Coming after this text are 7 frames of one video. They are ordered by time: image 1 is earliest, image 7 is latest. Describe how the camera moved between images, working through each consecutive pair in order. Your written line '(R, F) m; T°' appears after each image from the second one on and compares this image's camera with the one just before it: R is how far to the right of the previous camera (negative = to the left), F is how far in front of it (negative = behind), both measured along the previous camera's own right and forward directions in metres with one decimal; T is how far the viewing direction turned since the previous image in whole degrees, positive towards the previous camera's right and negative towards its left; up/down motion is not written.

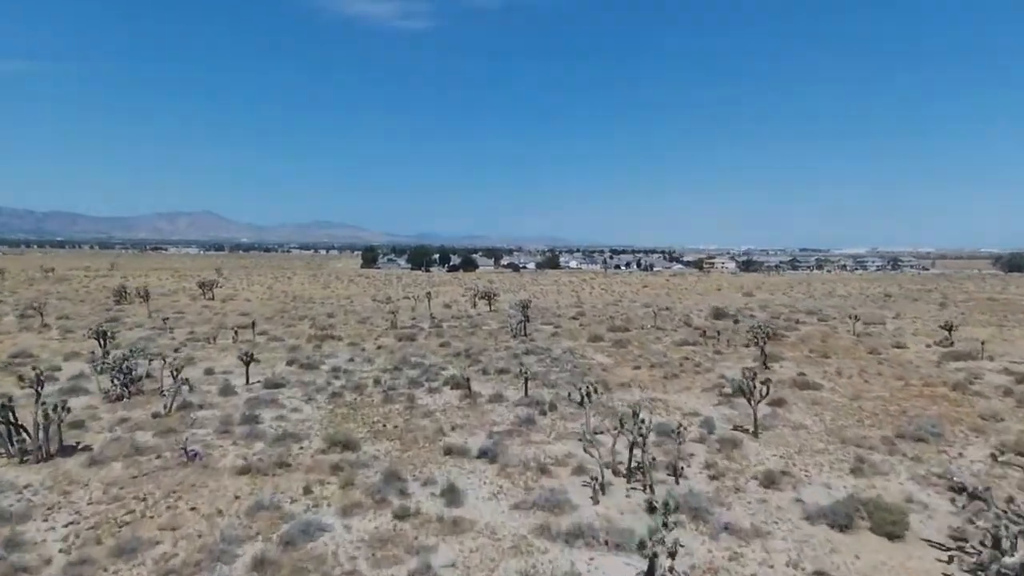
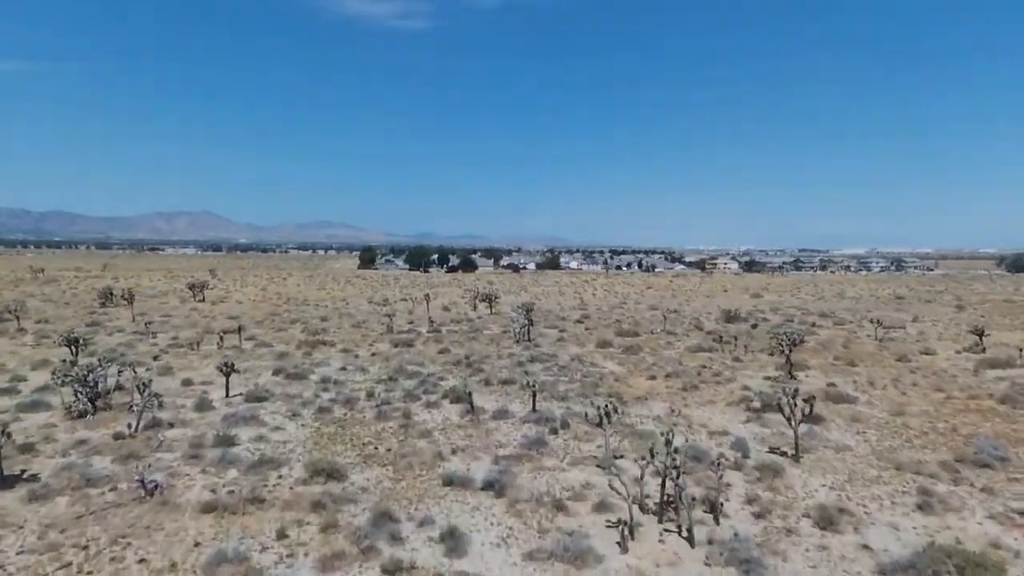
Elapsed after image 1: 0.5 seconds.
(-0.2, +2.3) m; 0°
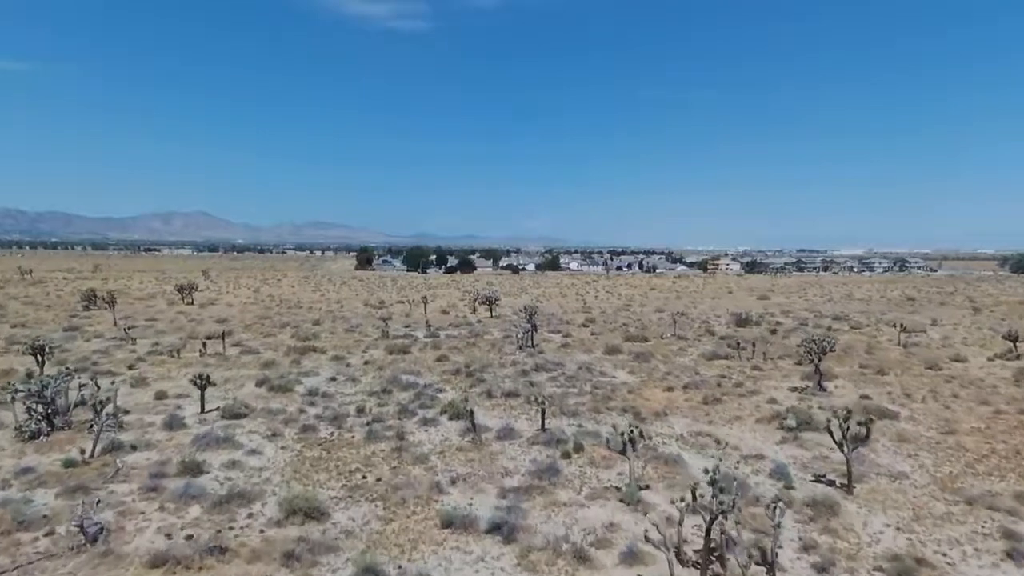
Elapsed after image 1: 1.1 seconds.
(-0.2, +2.3) m; 0°
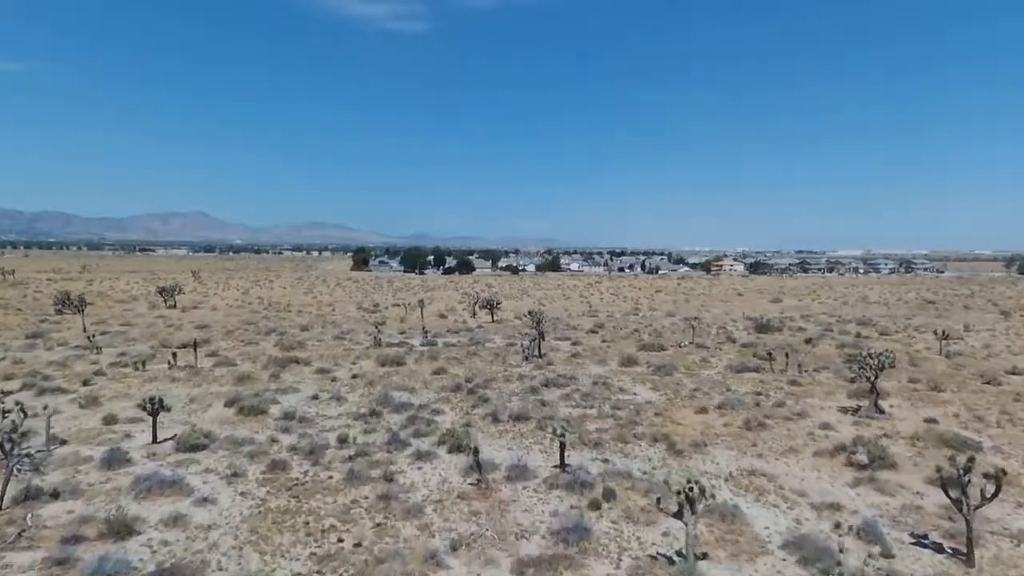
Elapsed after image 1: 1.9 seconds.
(-0.3, +3.4) m; 0°
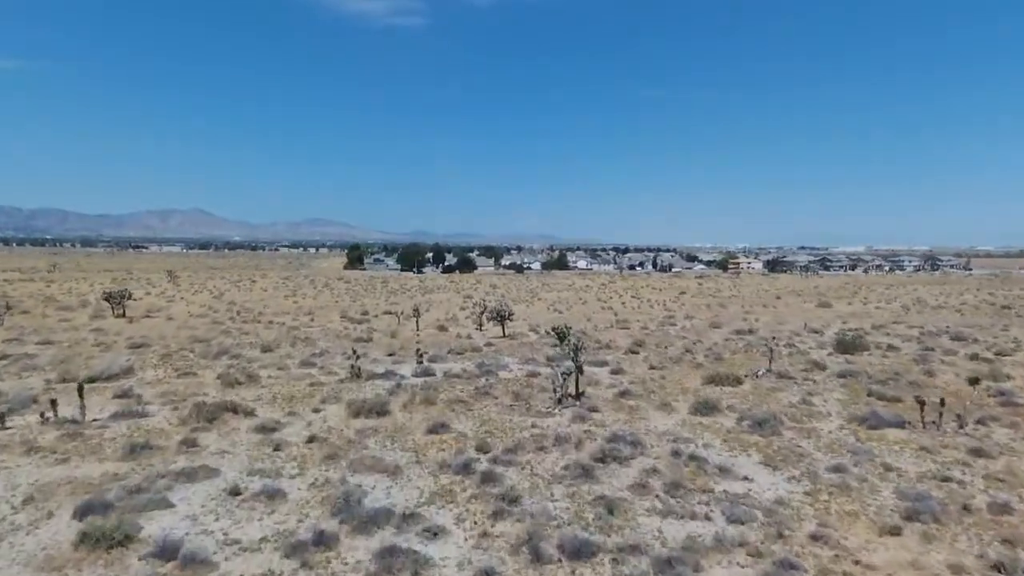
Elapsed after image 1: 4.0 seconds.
(-0.9, +9.2) m; 0°
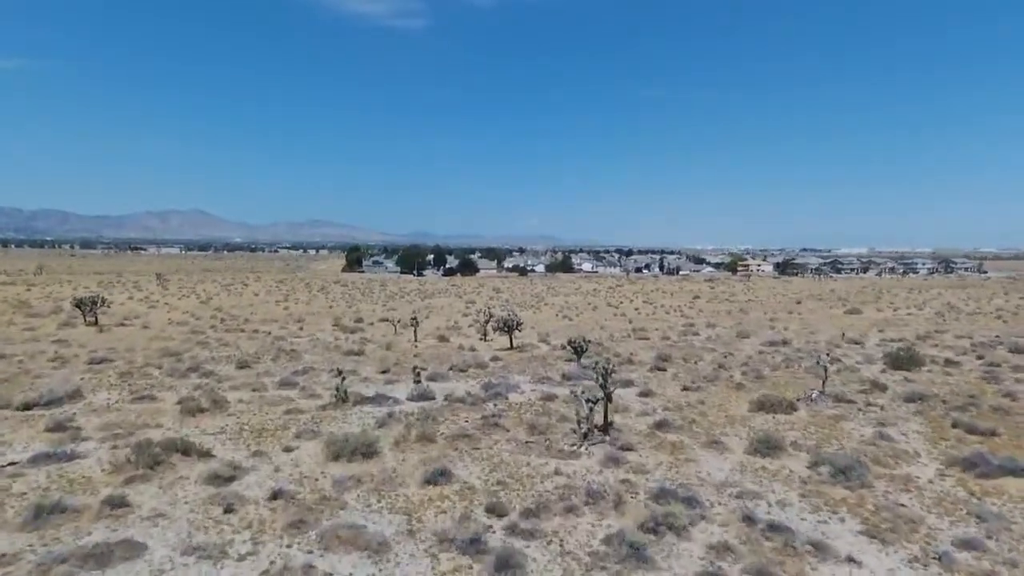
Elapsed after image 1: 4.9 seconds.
(-0.4, +4.1) m; 0°
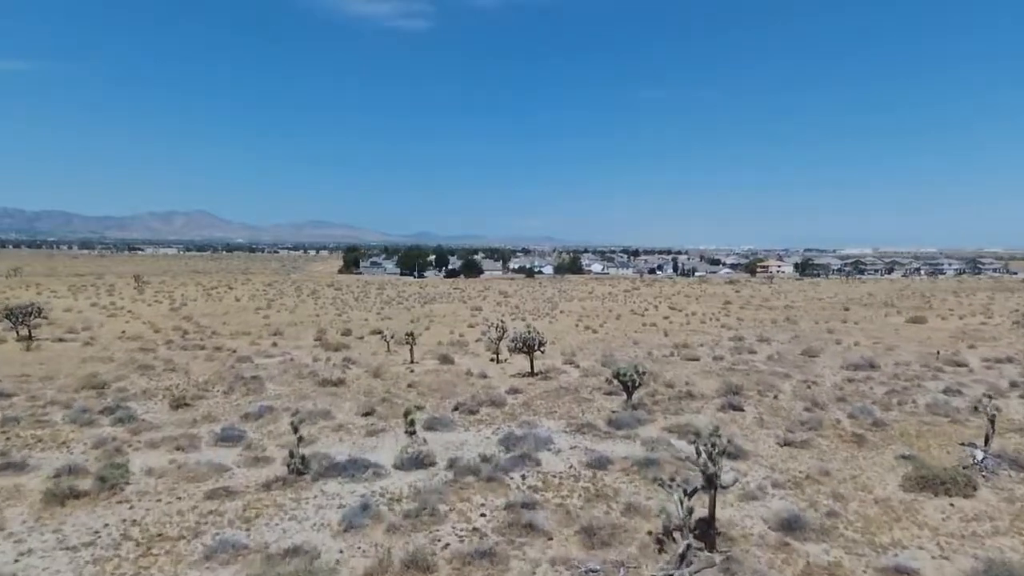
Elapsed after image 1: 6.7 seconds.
(-0.8, +7.5) m; 0°
